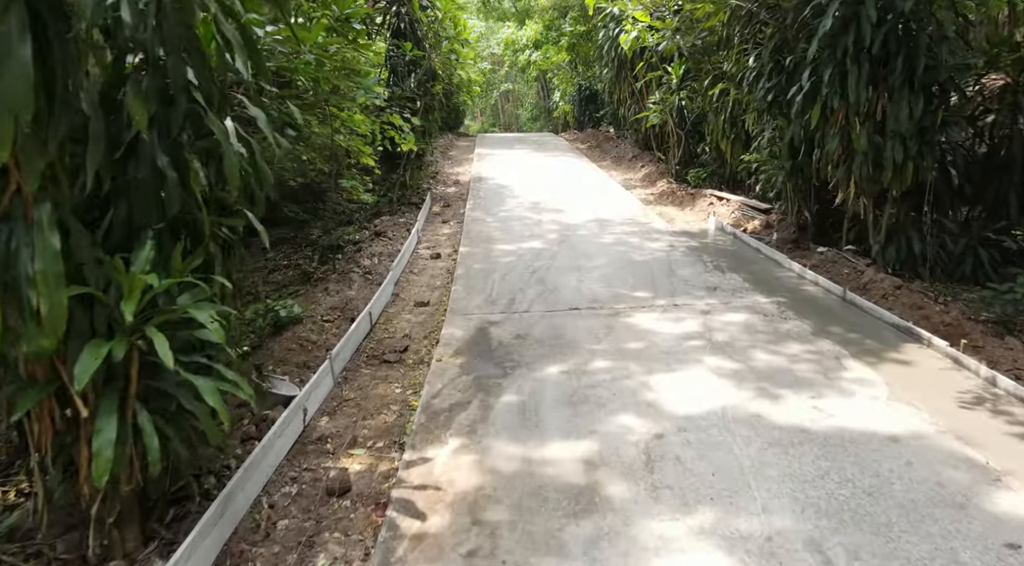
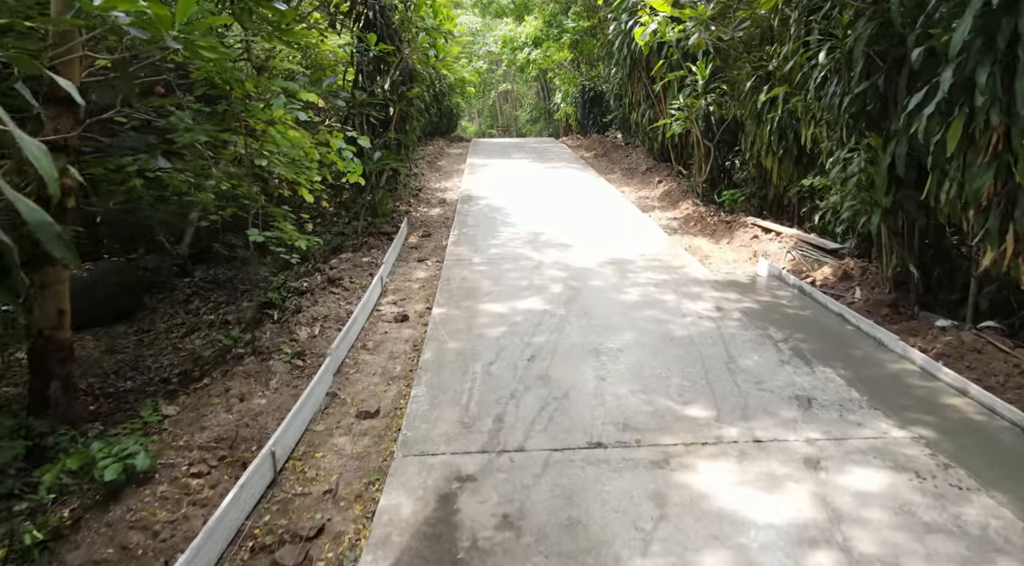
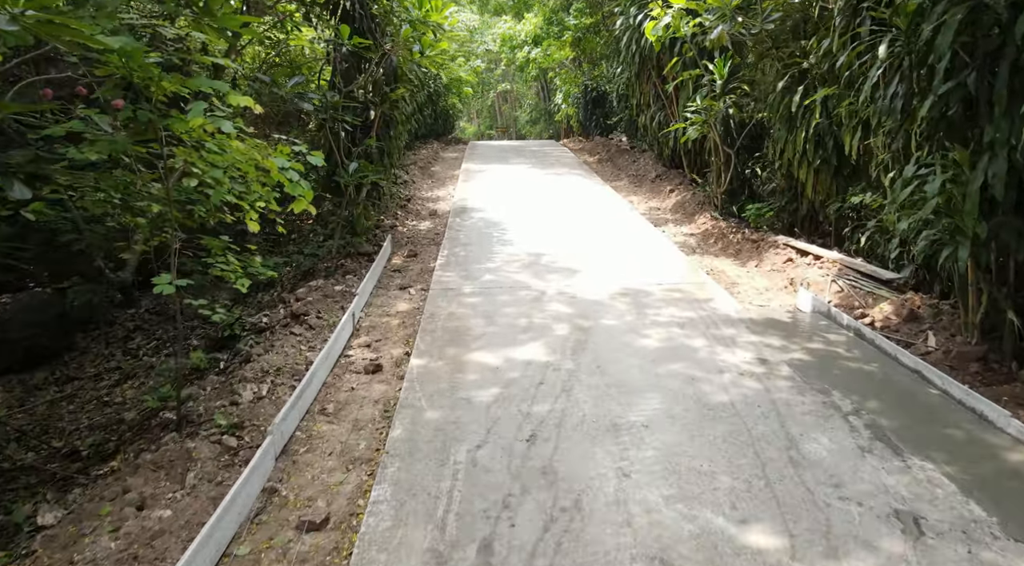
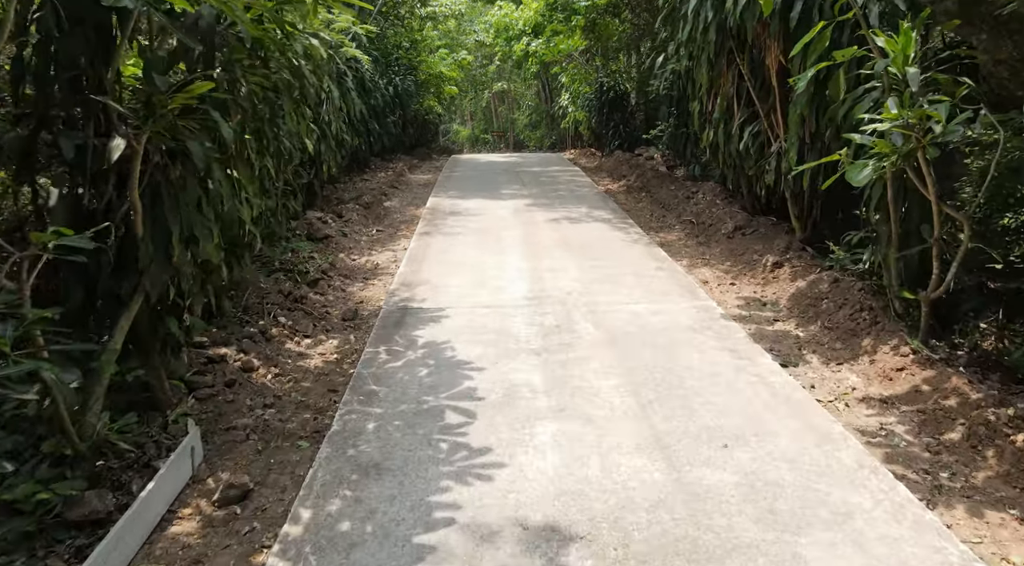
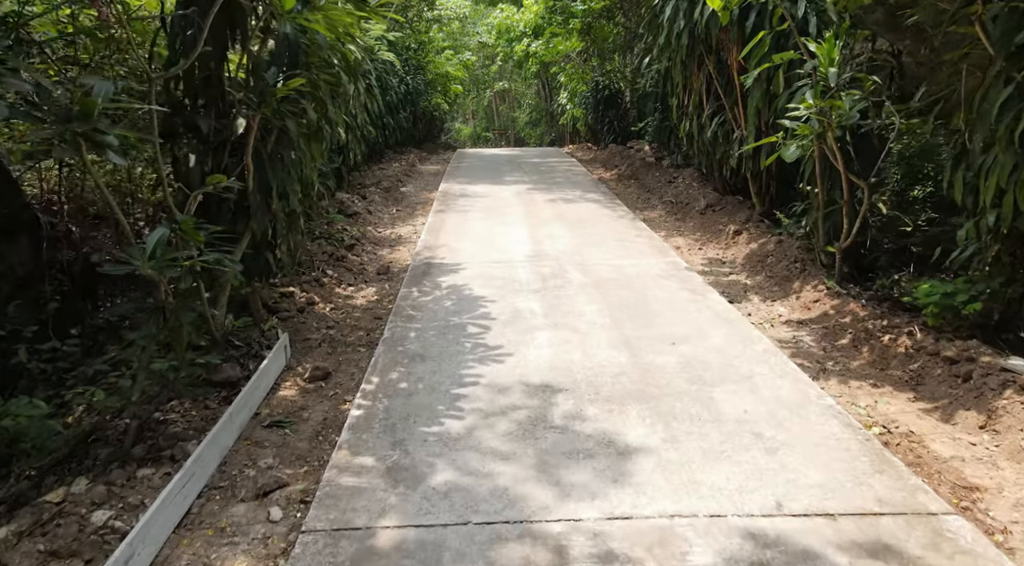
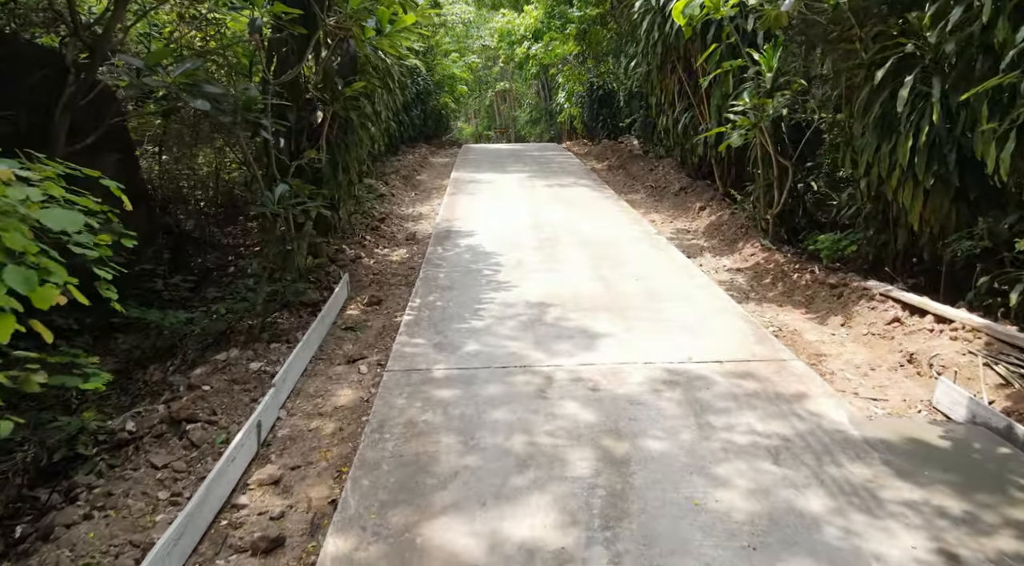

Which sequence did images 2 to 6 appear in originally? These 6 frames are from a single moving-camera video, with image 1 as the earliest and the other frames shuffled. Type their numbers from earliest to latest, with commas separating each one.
2, 3, 6, 5, 4
